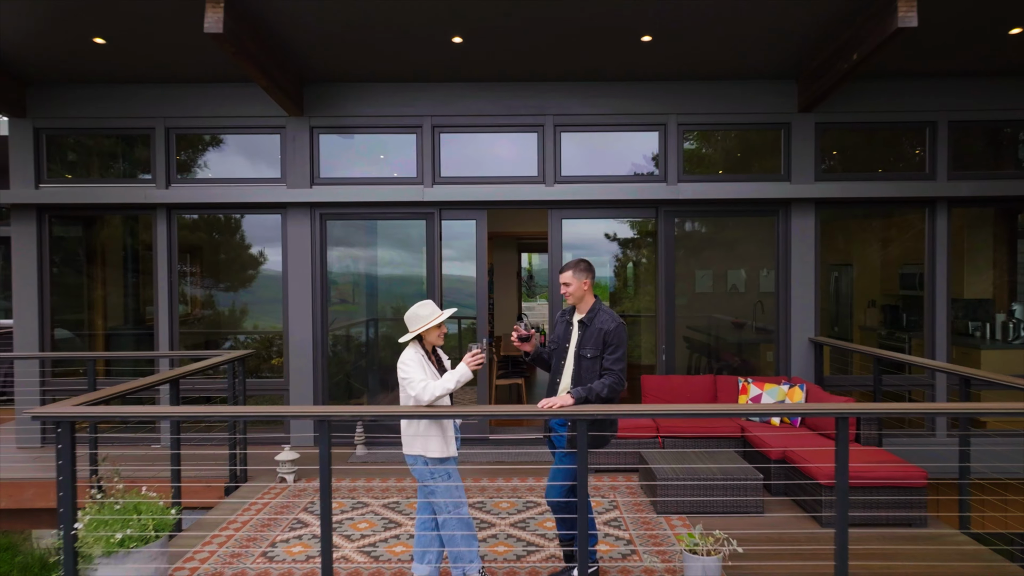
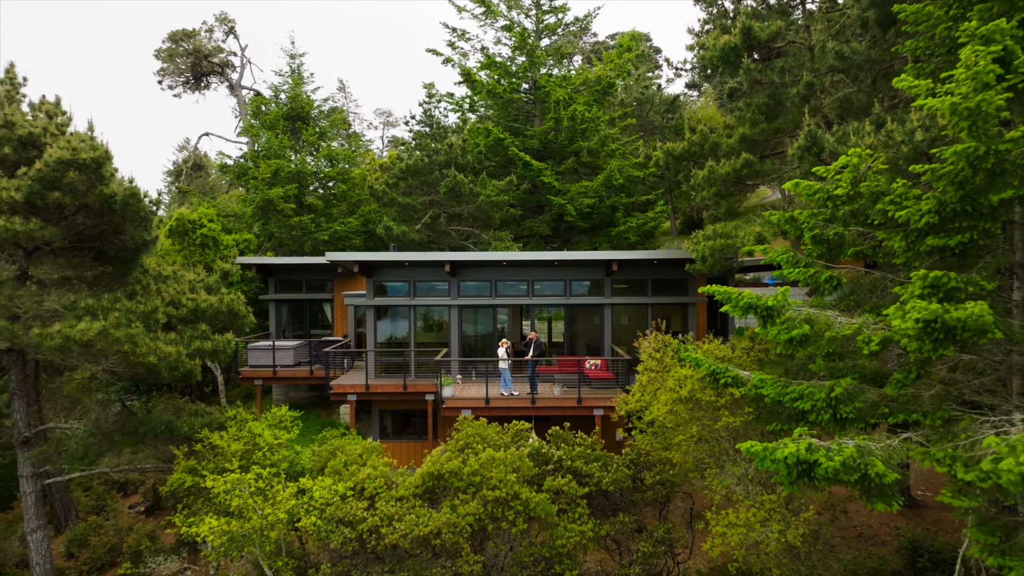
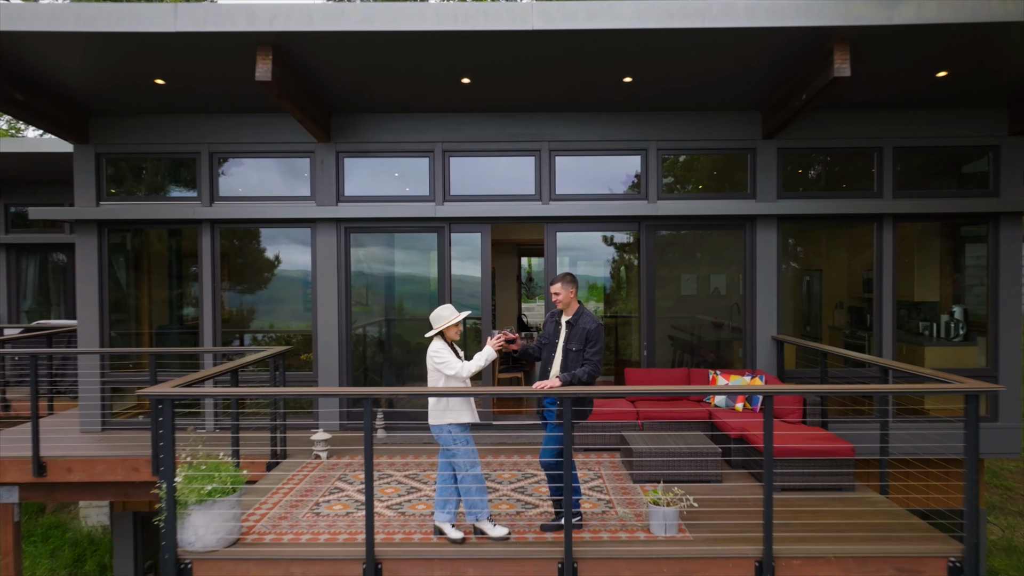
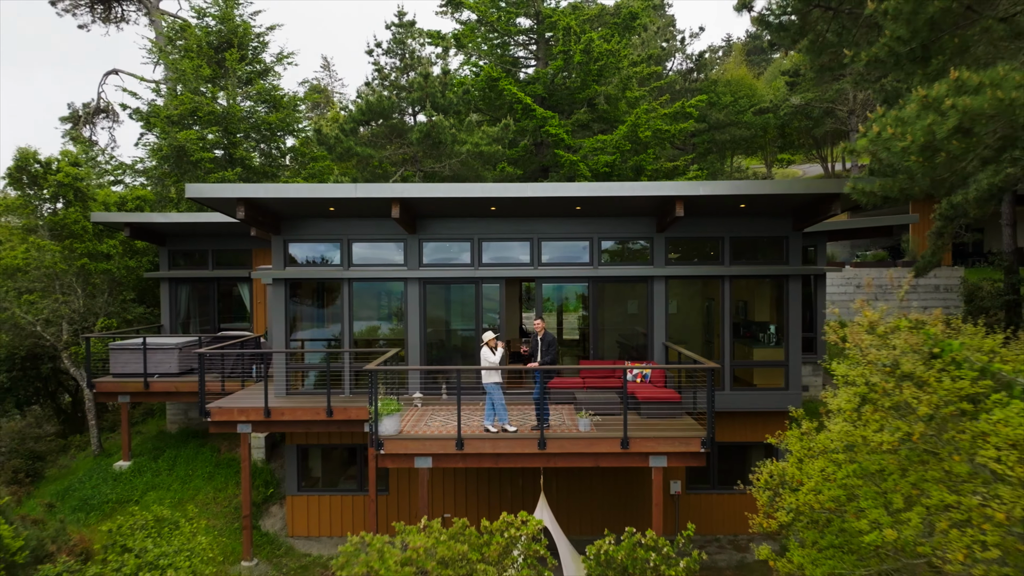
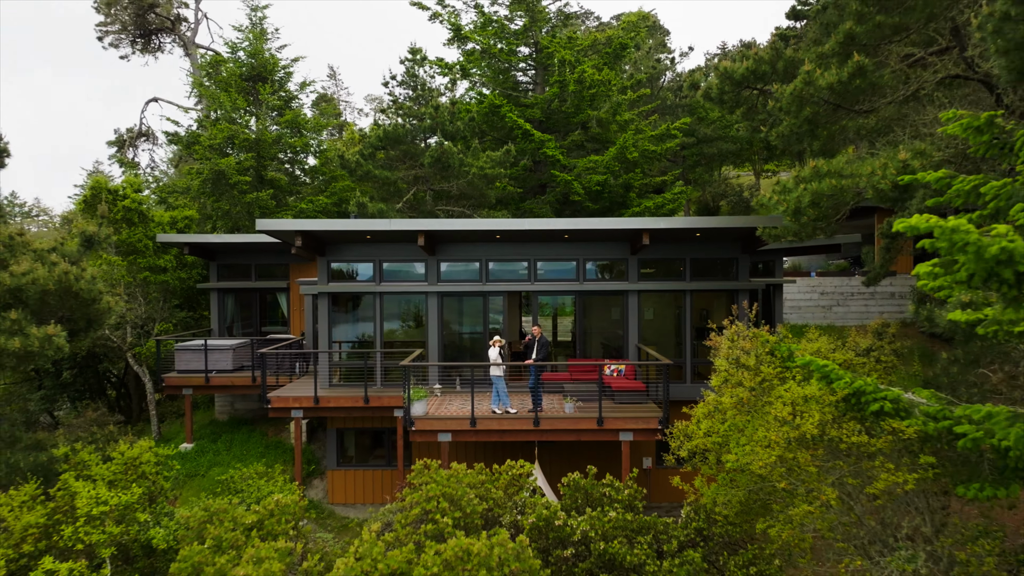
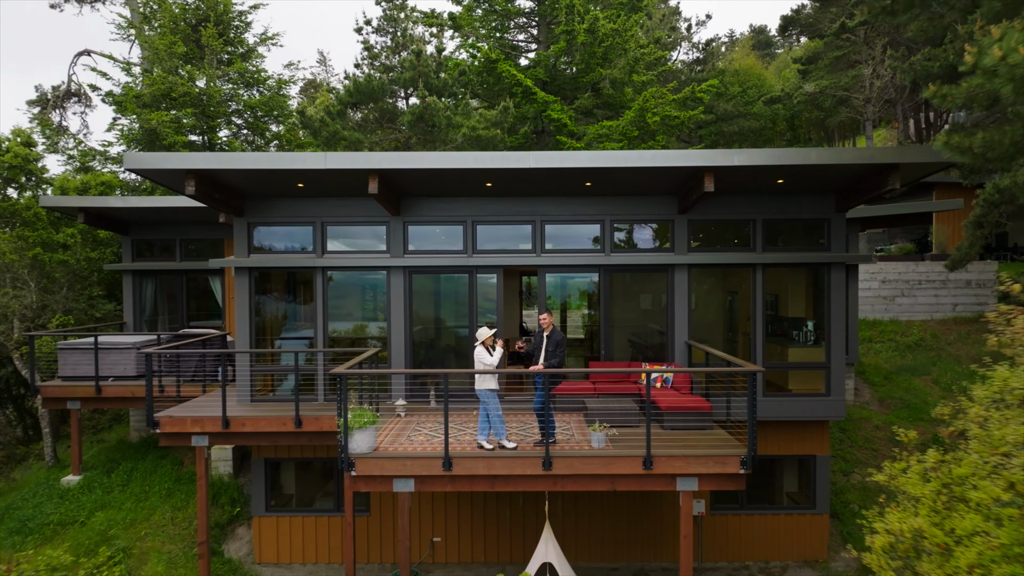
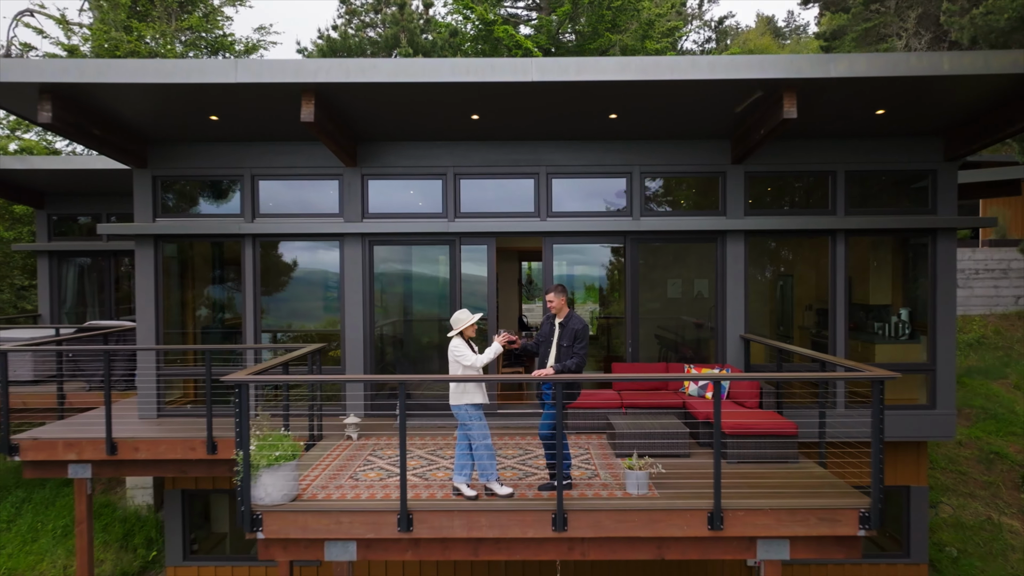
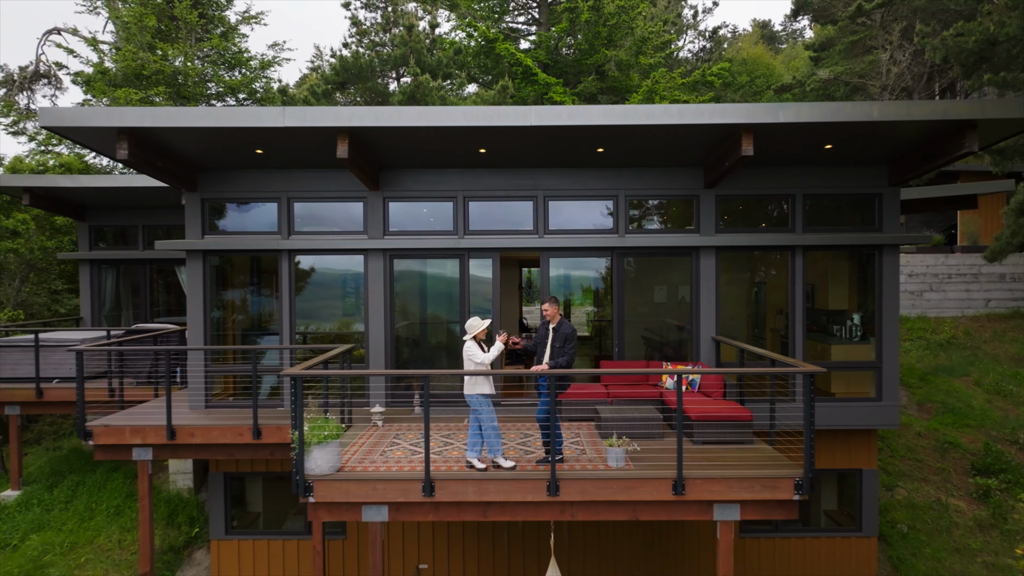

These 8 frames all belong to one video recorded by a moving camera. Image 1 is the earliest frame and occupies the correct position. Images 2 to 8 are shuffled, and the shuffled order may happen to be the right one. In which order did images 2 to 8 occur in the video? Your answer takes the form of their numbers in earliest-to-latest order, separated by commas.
3, 7, 8, 6, 4, 5, 2
